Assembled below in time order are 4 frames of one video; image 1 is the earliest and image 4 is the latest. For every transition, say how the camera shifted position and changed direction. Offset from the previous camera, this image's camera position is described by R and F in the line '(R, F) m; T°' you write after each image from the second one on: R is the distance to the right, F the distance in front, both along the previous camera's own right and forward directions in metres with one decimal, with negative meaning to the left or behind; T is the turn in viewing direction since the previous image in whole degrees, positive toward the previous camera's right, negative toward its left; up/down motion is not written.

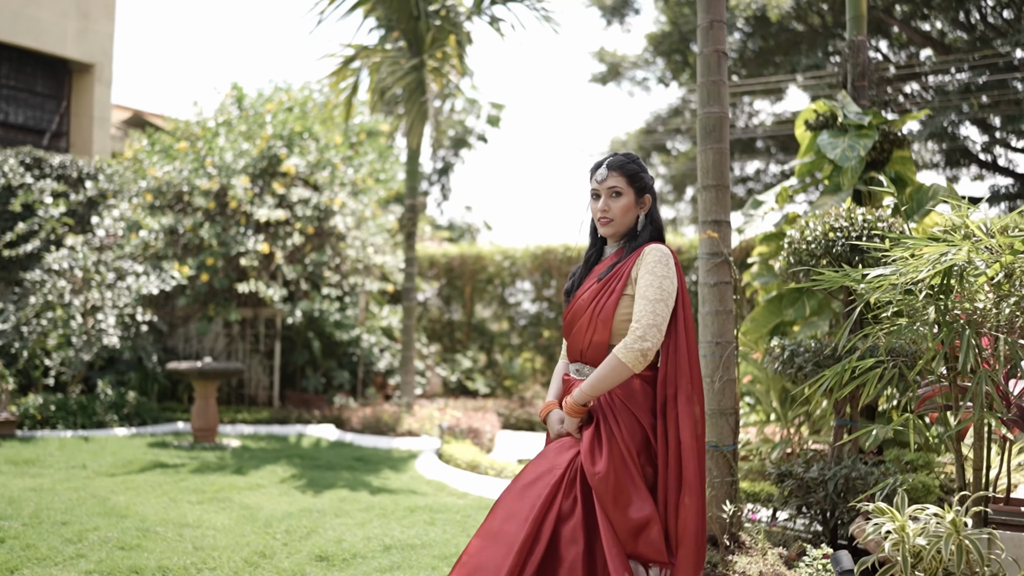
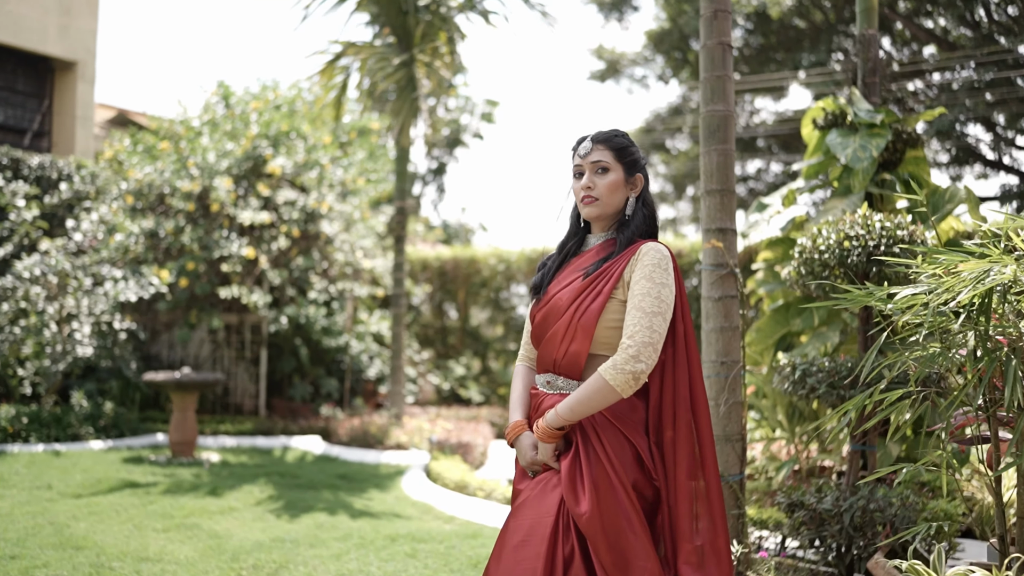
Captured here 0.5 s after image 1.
(0.0, +0.3) m; 0°
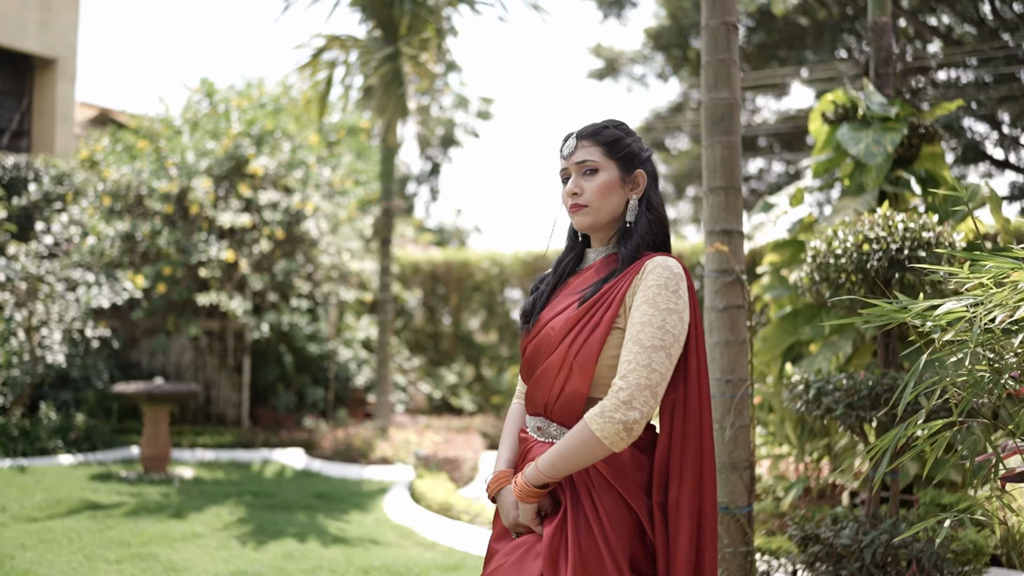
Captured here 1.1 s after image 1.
(+0.1, +0.4) m; 0°
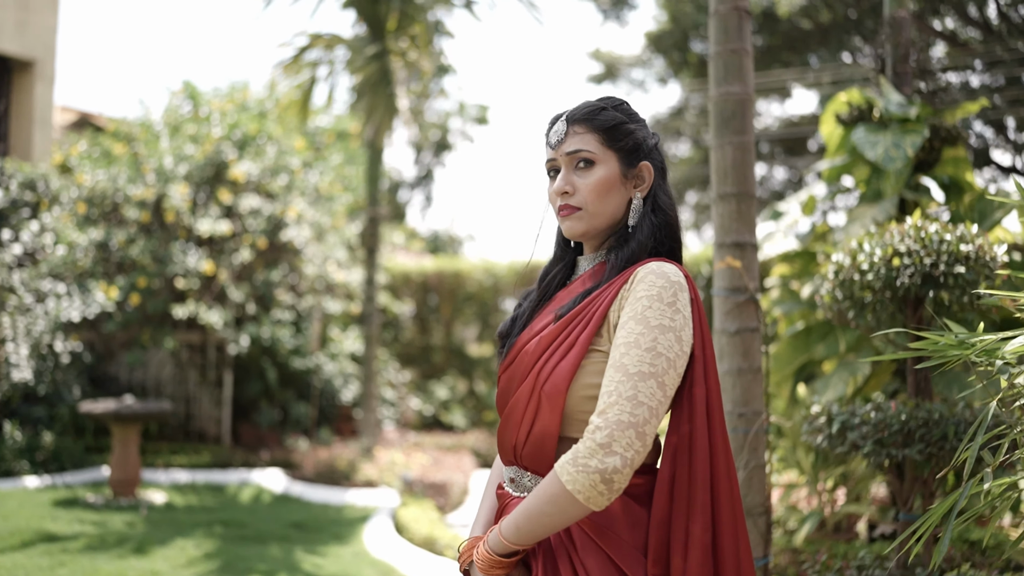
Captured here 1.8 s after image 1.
(0.0, +0.4) m; 0°
